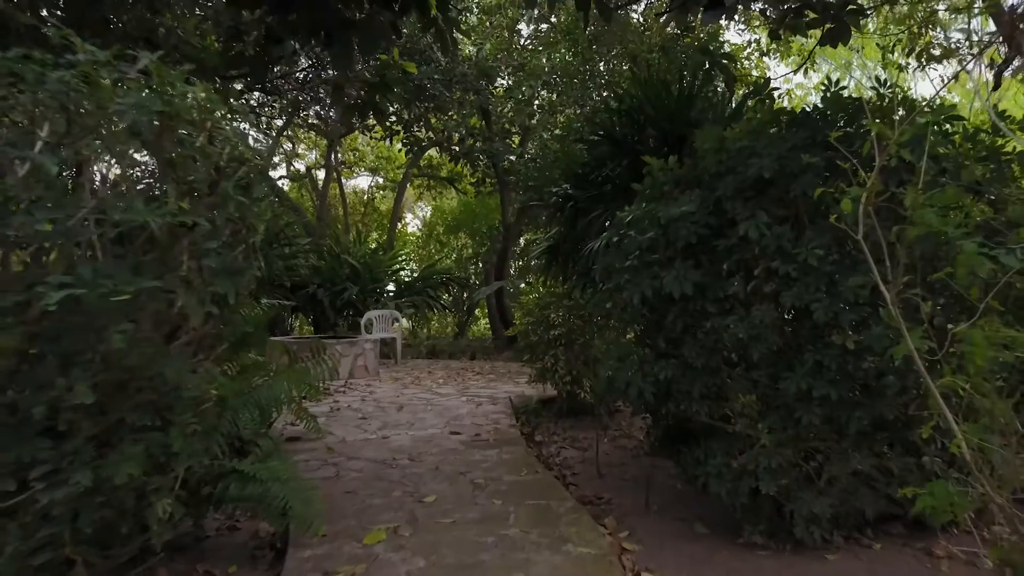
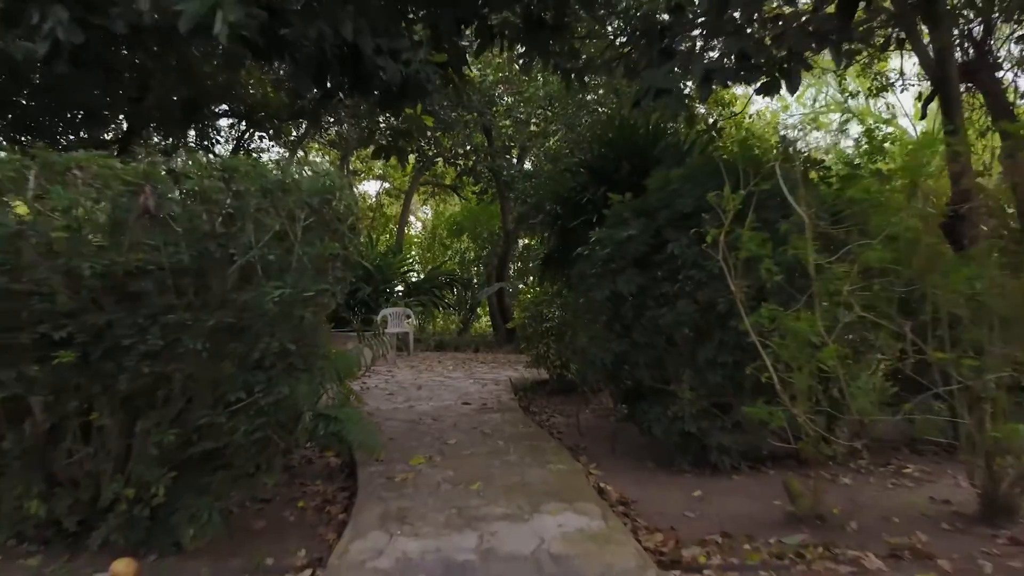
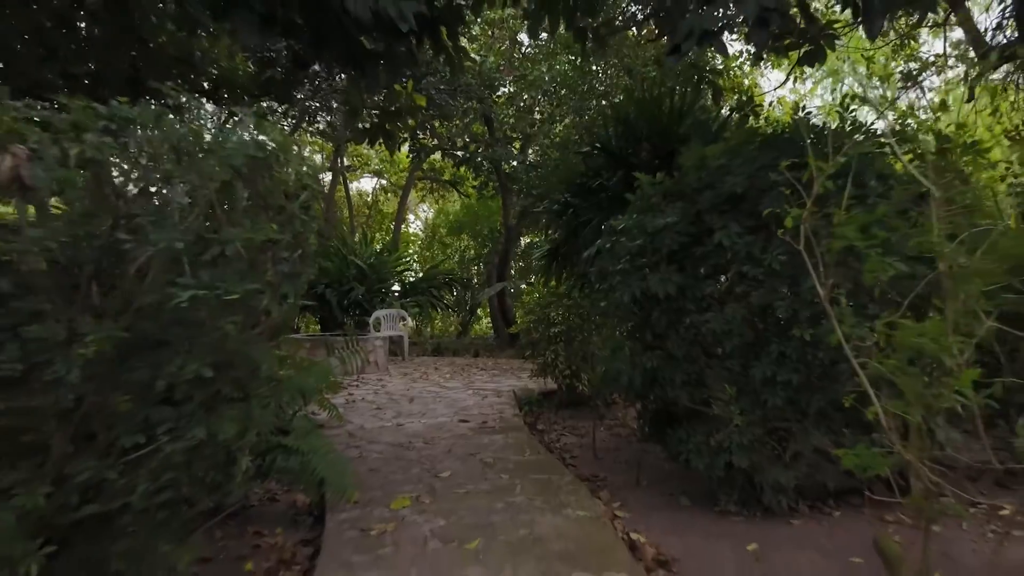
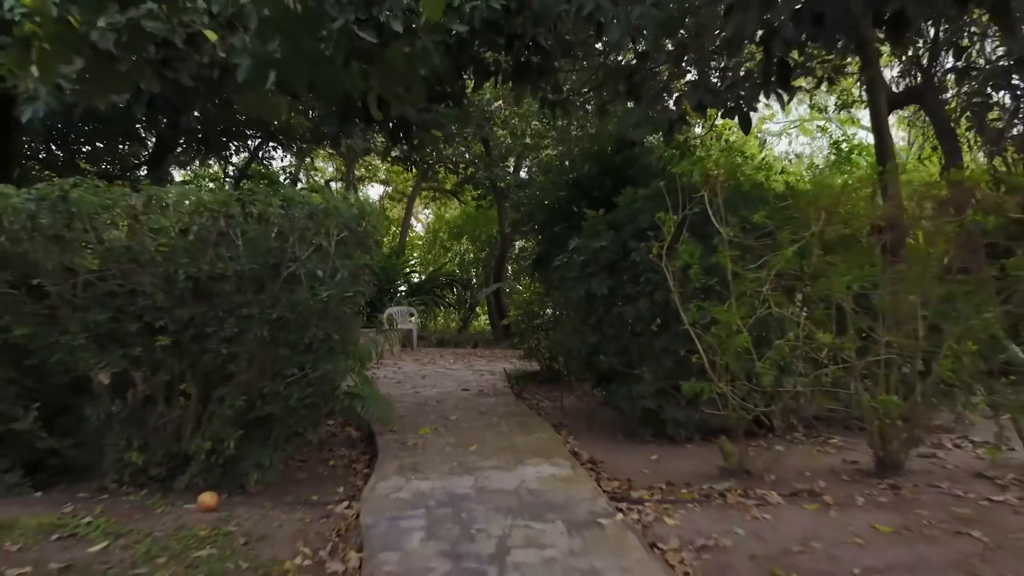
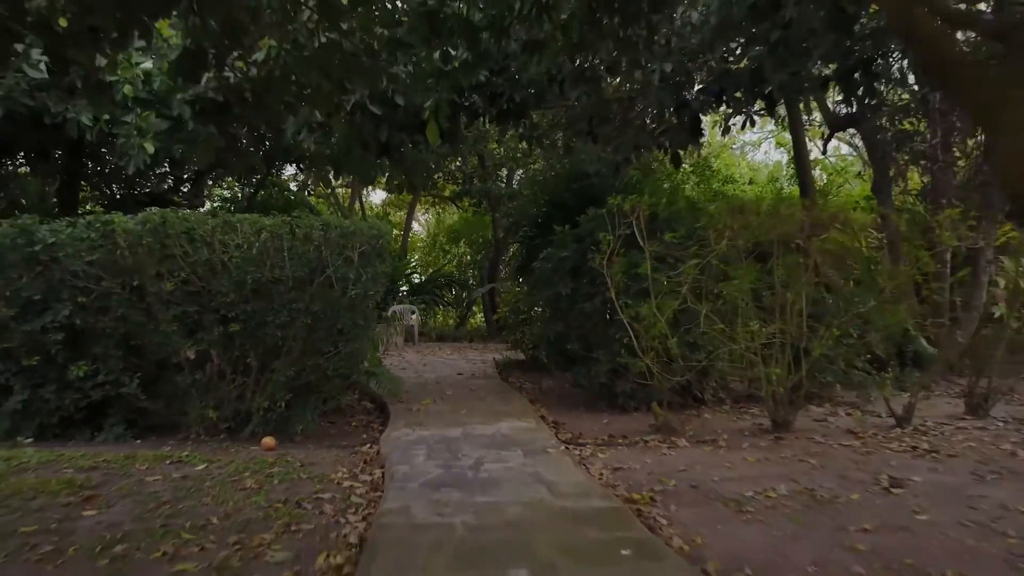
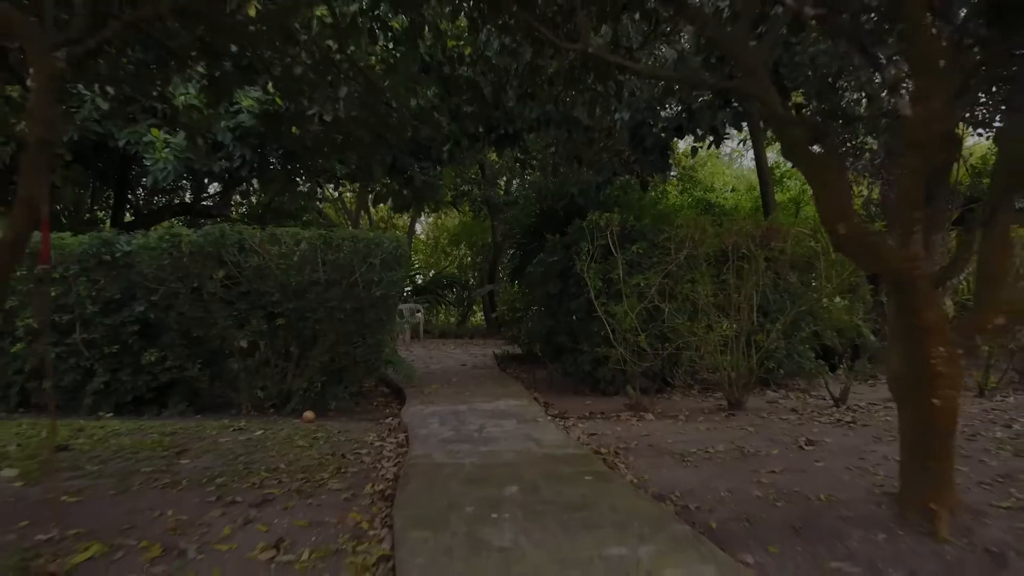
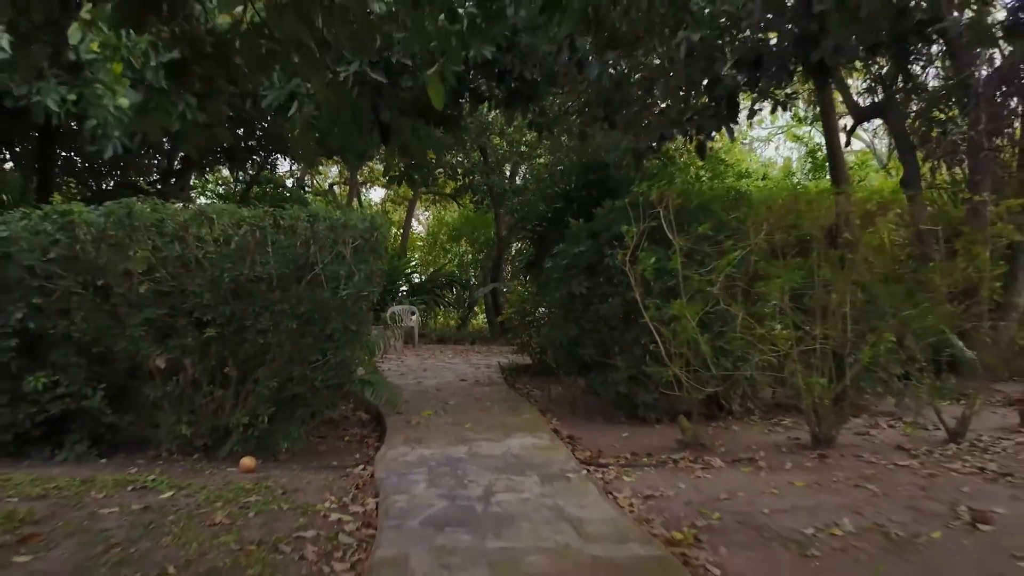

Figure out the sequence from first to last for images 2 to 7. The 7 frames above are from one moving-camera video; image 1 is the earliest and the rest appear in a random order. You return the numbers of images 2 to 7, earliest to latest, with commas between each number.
3, 2, 4, 7, 5, 6
